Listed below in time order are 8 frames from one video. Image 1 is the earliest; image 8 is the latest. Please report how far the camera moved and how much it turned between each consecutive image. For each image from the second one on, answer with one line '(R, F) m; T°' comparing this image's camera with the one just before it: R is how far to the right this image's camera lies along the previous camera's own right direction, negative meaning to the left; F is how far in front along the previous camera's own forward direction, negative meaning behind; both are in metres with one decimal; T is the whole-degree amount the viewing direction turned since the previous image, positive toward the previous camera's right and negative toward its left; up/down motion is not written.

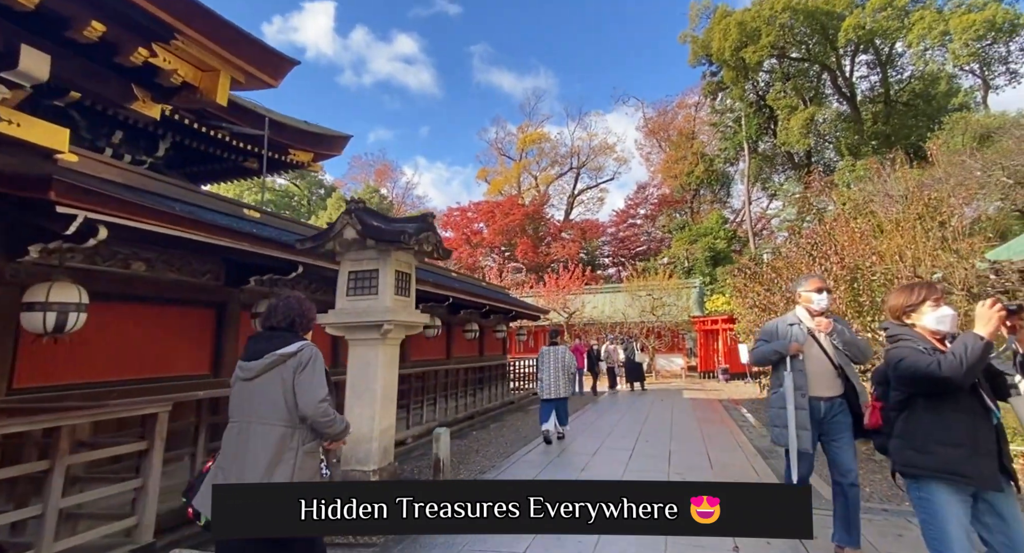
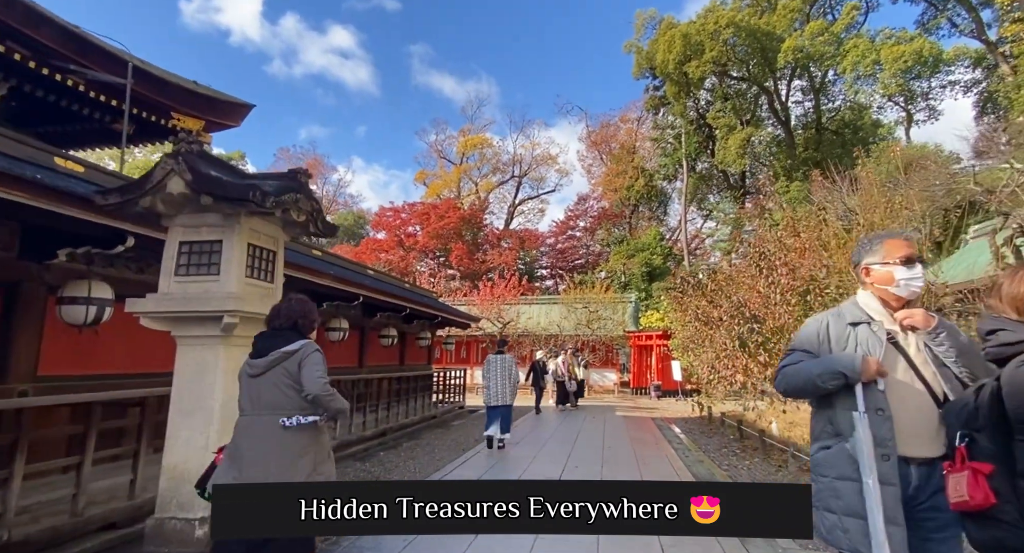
(+0.3, +0.9) m; +7°
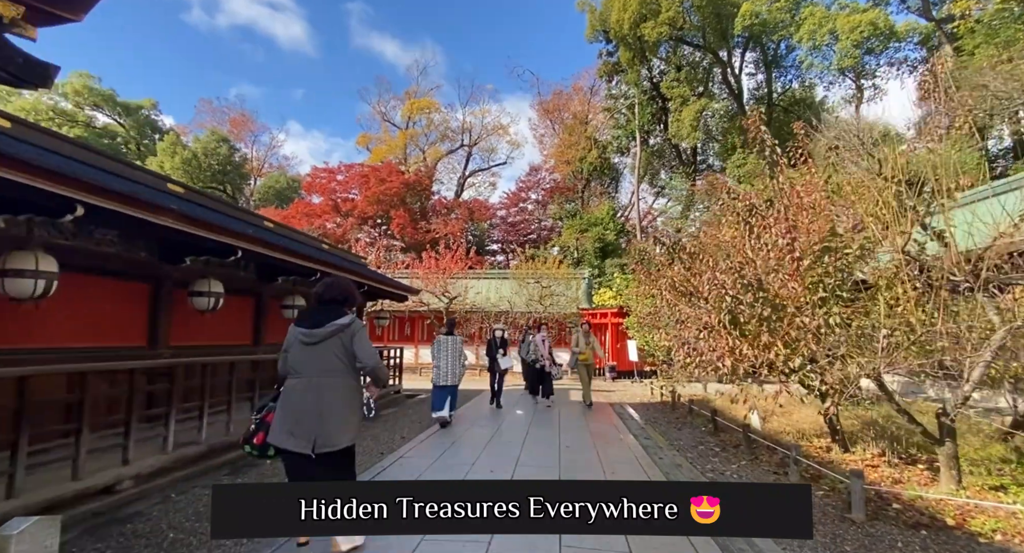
(+0.2, +1.5) m; +6°
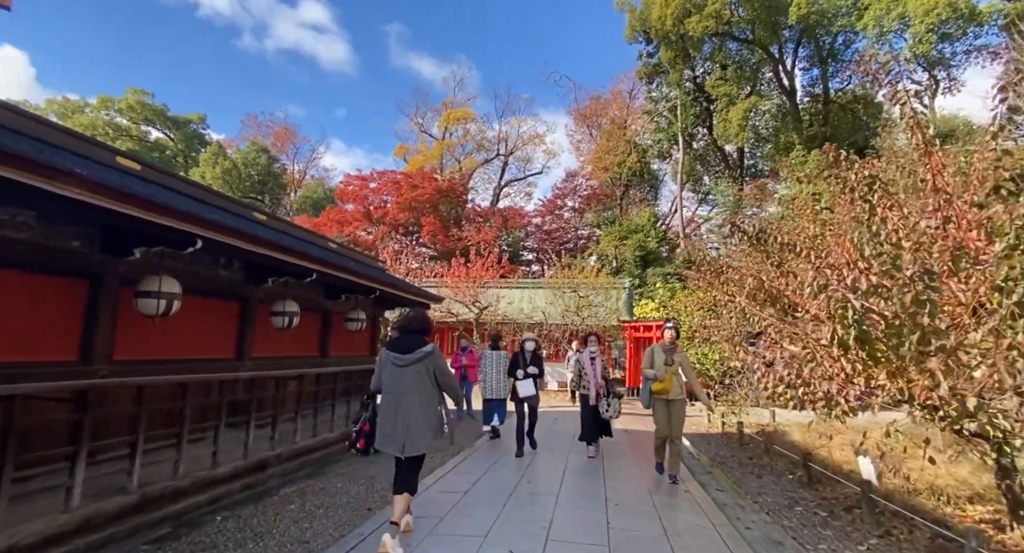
(0.0, +1.3) m; -4°
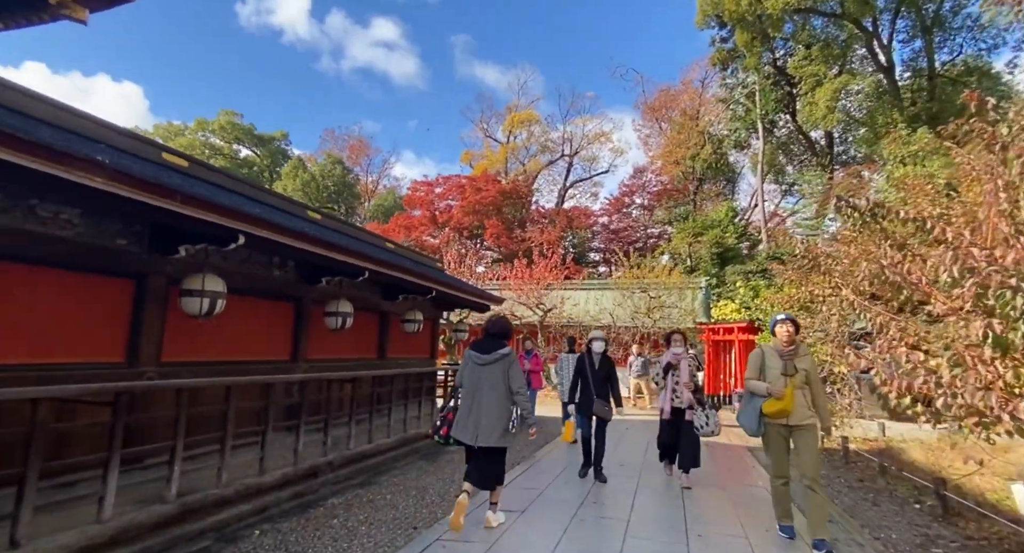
(+0.1, +0.5) m; -8°
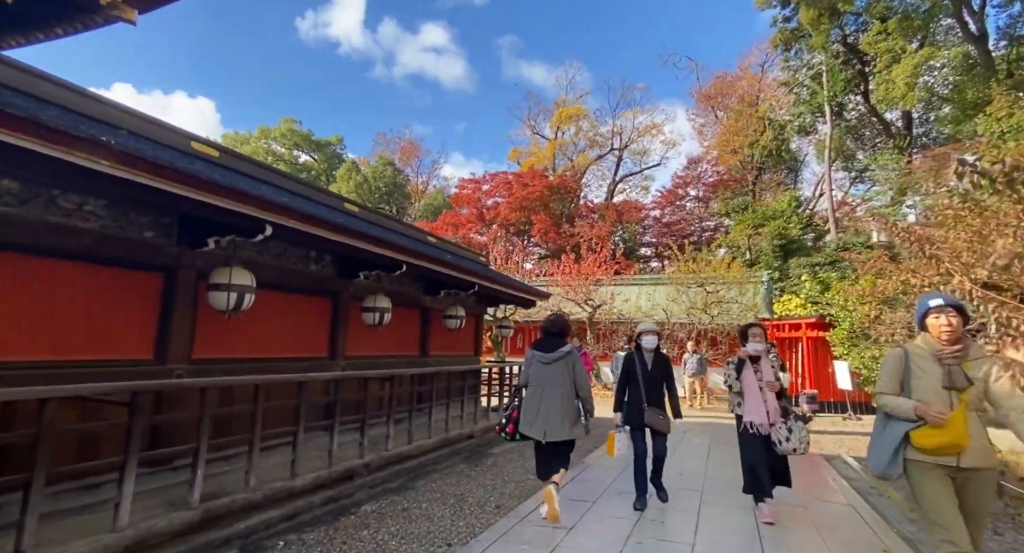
(0.0, +0.4) m; -6°
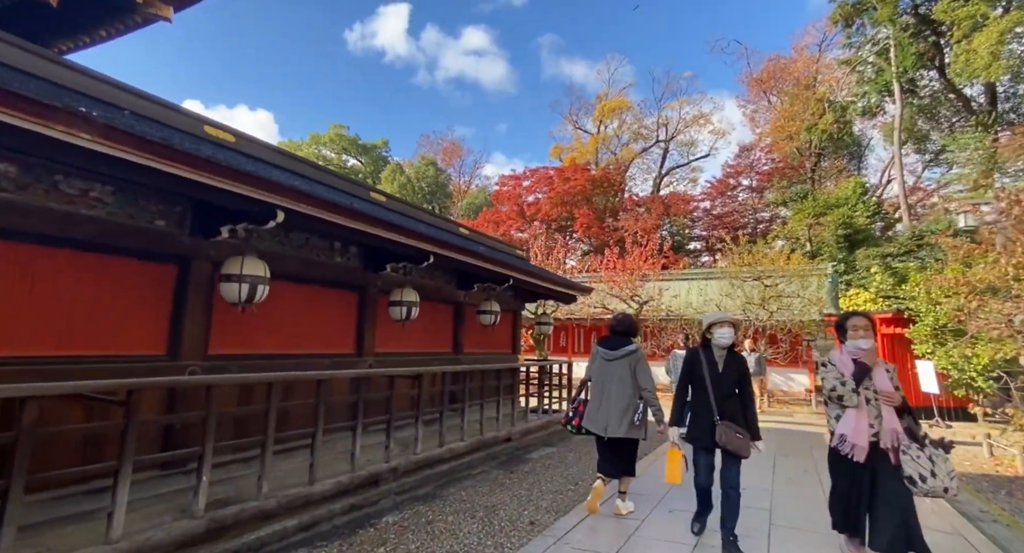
(+0.1, +0.4) m; -5°
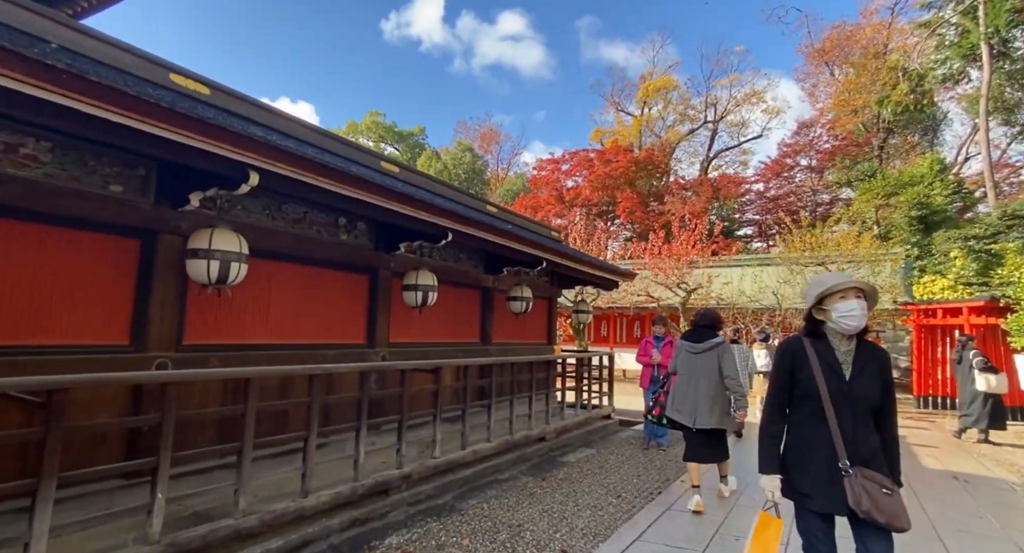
(+0.1, +0.7) m; -5°
